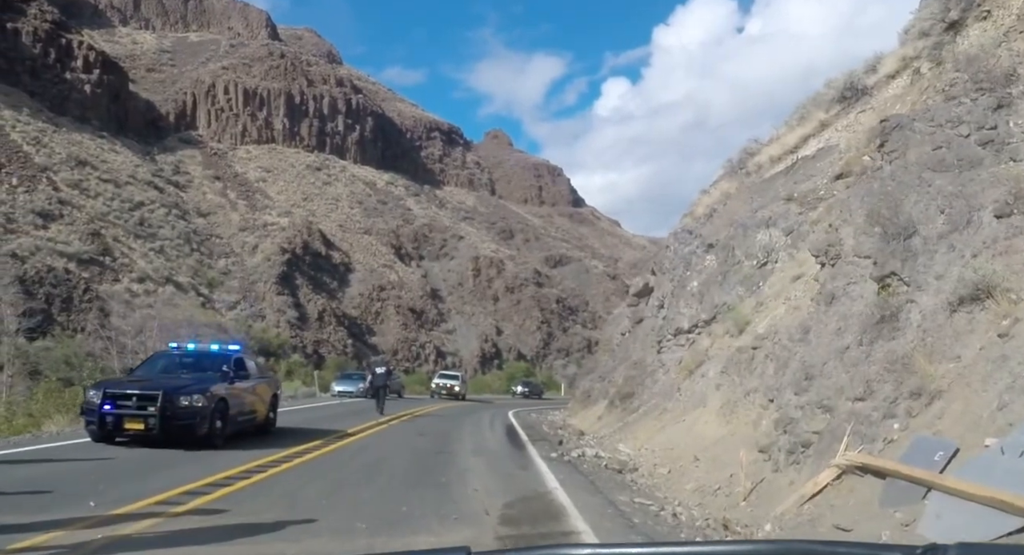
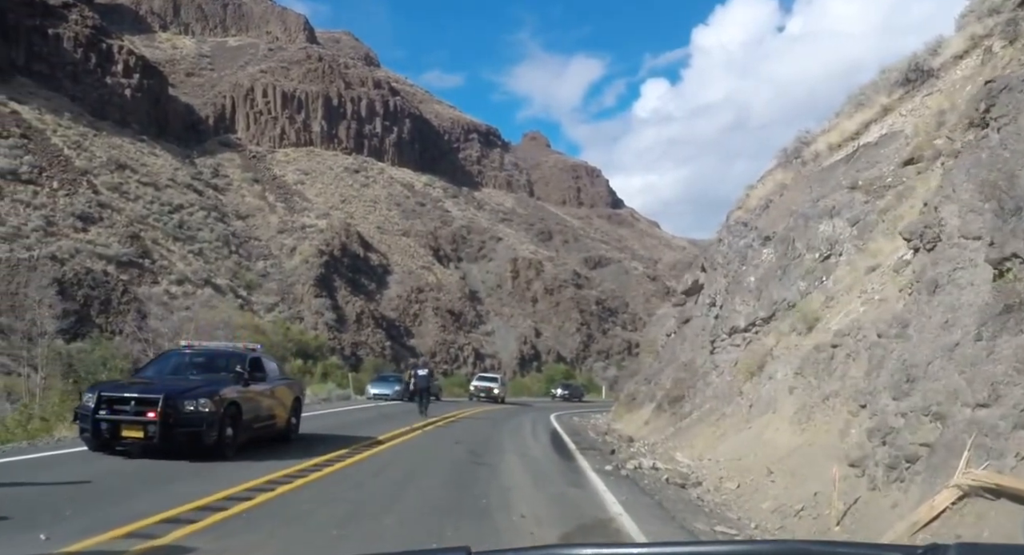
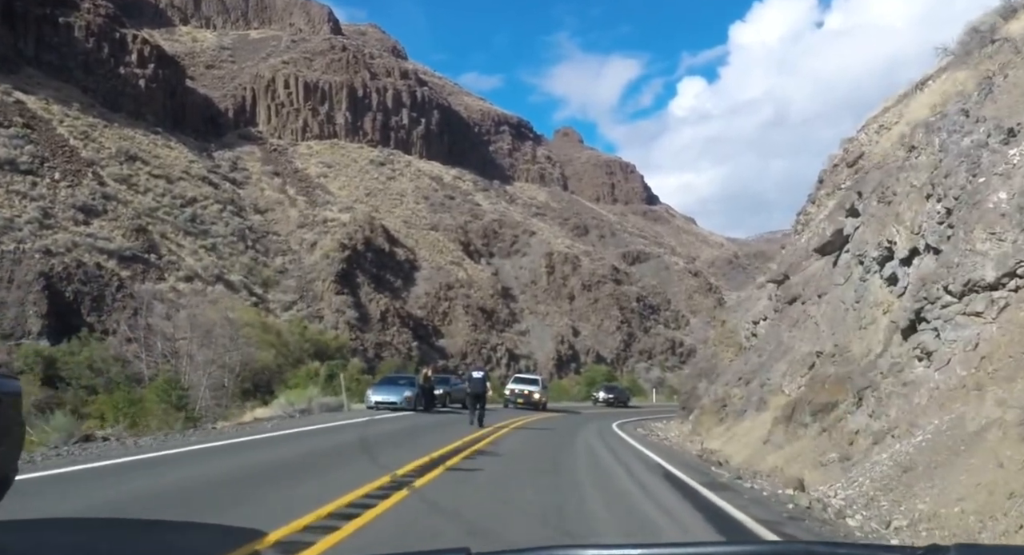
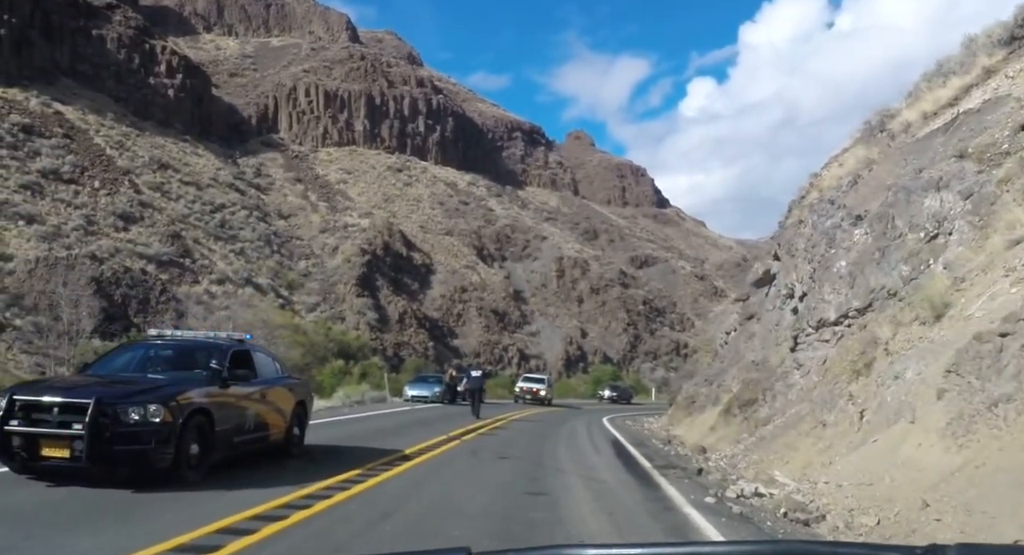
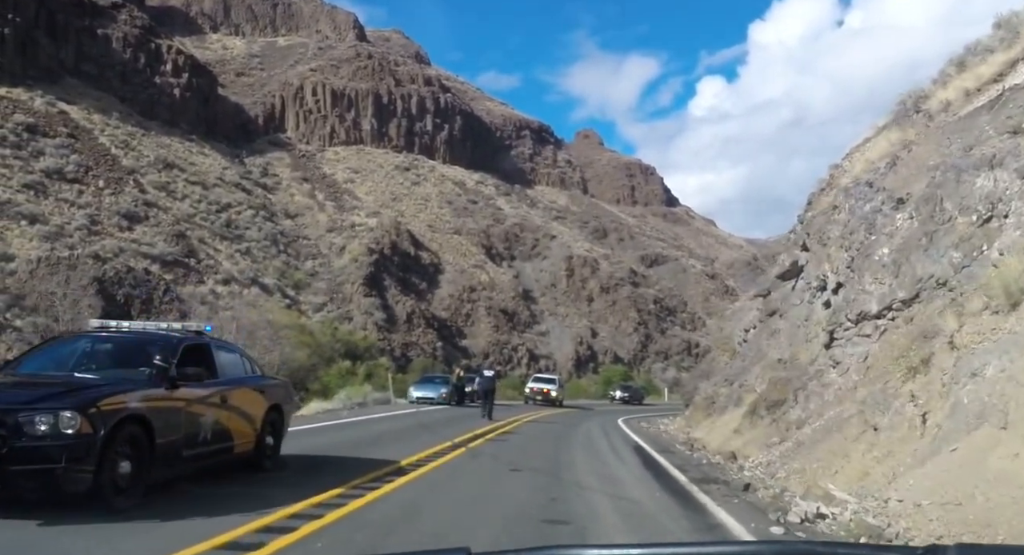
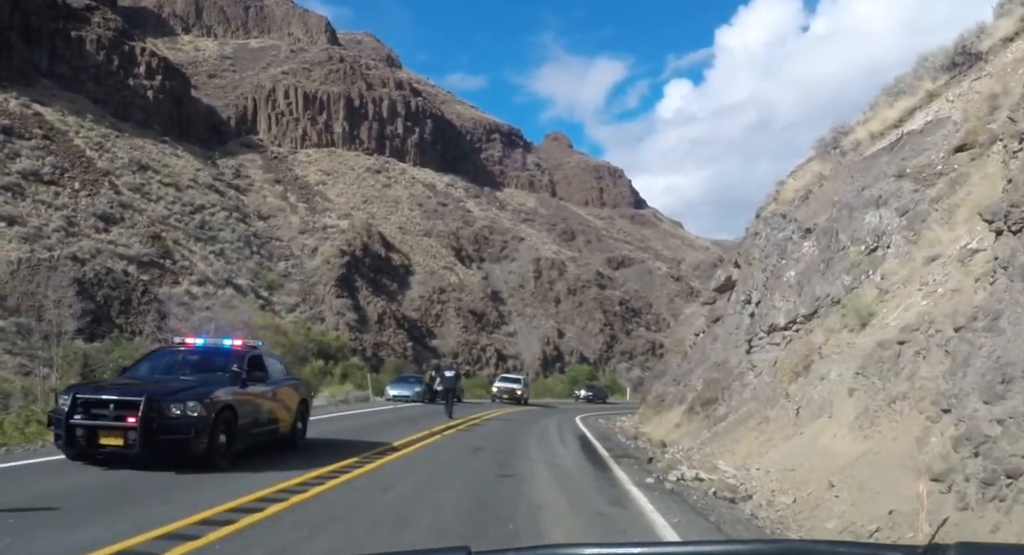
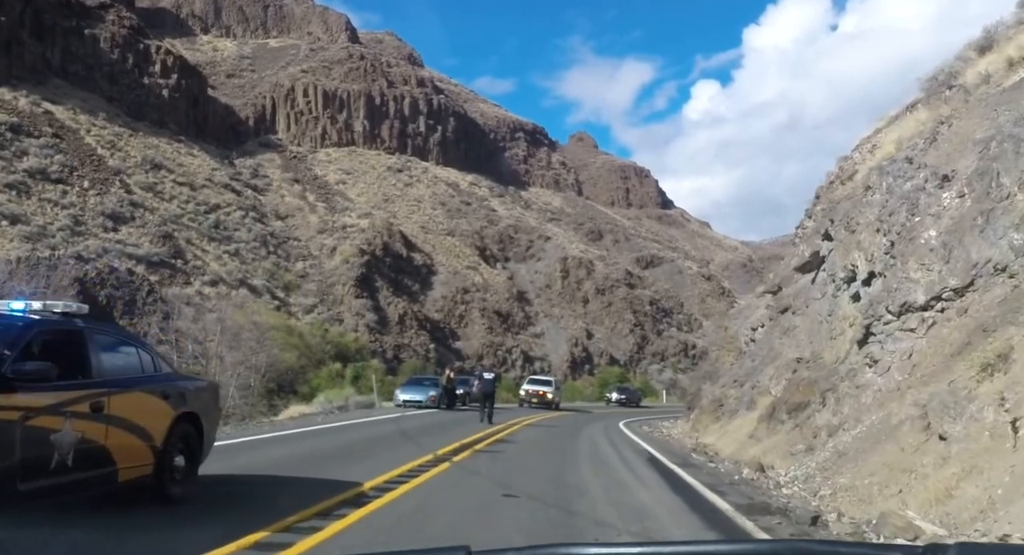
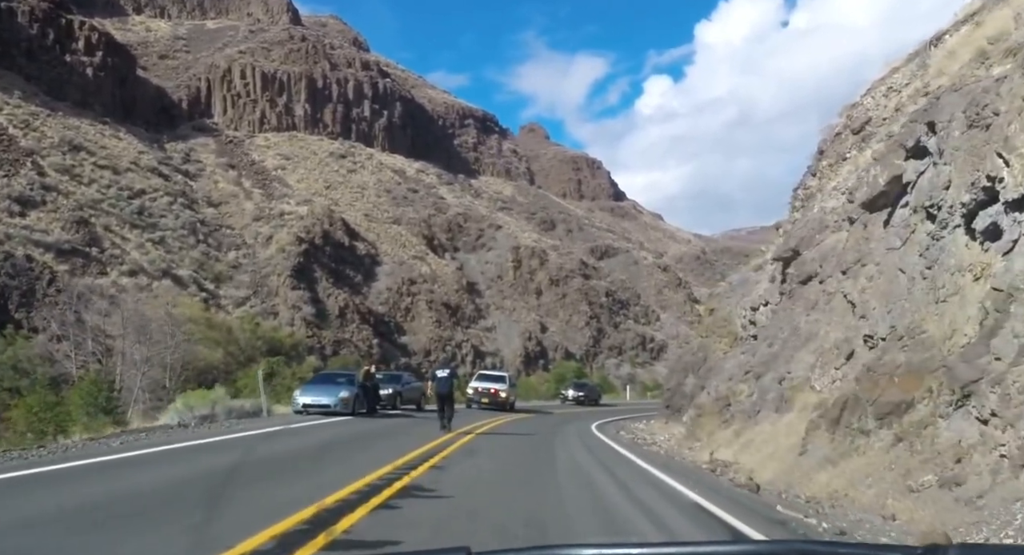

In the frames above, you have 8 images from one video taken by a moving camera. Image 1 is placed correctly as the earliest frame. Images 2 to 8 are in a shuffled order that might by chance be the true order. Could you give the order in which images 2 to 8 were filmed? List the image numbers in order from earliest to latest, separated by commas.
2, 6, 4, 5, 7, 3, 8
